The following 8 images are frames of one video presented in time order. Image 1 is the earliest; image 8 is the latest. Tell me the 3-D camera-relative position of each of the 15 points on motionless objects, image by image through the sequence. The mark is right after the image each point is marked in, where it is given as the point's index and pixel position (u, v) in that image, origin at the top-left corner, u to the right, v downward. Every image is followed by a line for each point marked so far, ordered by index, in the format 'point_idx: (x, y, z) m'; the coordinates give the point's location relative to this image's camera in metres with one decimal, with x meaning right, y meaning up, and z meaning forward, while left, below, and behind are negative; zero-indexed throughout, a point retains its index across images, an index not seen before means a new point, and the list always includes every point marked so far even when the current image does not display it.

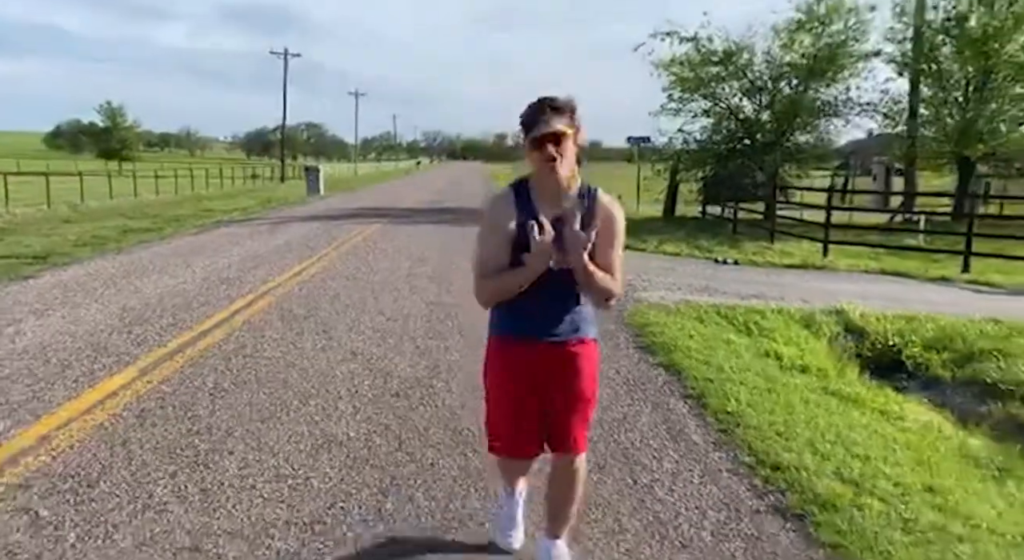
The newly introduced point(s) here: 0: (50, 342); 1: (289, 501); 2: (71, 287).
0: (-4.2, -0.6, +6.4) m
1: (-1.1, -1.1, +3.5) m
2: (-6.0, -0.1, +9.5) m
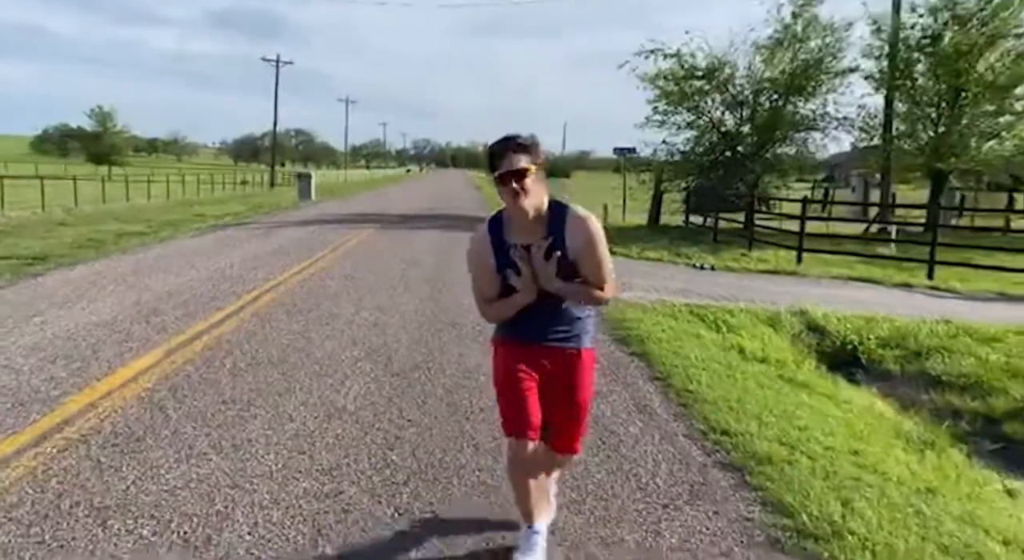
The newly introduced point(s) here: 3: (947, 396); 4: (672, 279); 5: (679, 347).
0: (-4.4, -0.5, +7.0) m
1: (-1.2, -1.0, +4.1) m
2: (-6.2, 0.0, +10.0) m
3: (+4.5, -1.2, +7.2) m
4: (+2.9, 0.0, +12.4) m
5: (+1.7, -0.7, +6.9) m
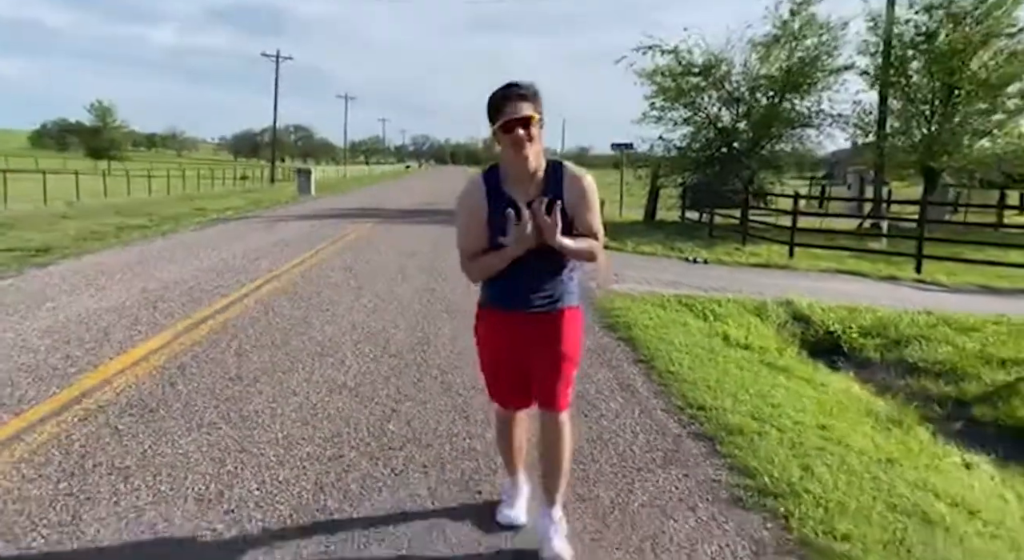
0: (-4.4, -0.4, +7.3) m
1: (-1.3, -0.9, +4.4) m
2: (-6.2, +0.1, +10.3) m
3: (+4.4, -1.1, +7.5) m
4: (+2.8, +0.2, +12.7) m
5: (+1.6, -0.6, +7.2) m
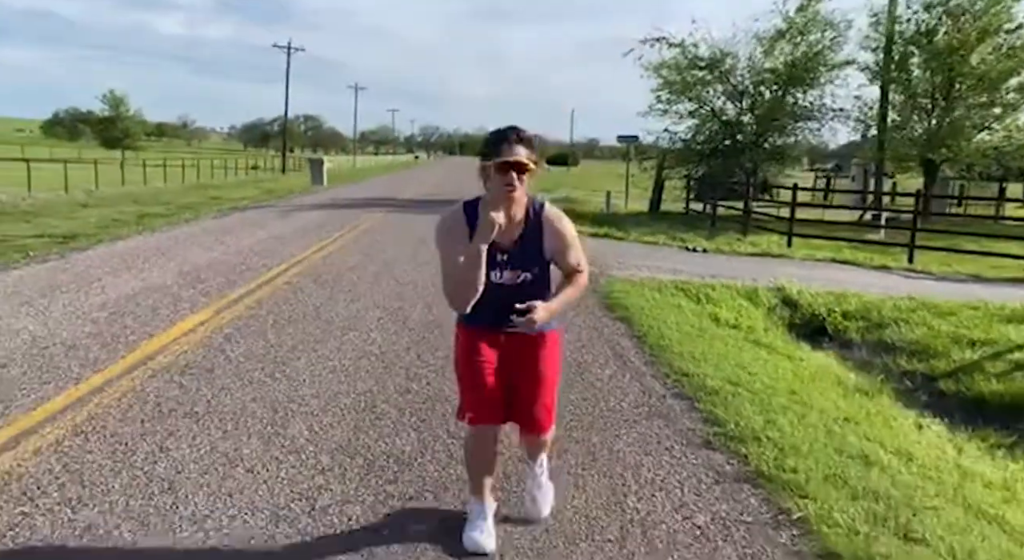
0: (-4.4, -0.1, +8.0) m
1: (-1.2, -0.8, +5.1) m
2: (-6.1, +0.4, +11.0) m
3: (+4.5, -0.9, +8.1) m
4: (+3.0, +0.4, +13.4) m
5: (+1.7, -0.4, +7.9) m
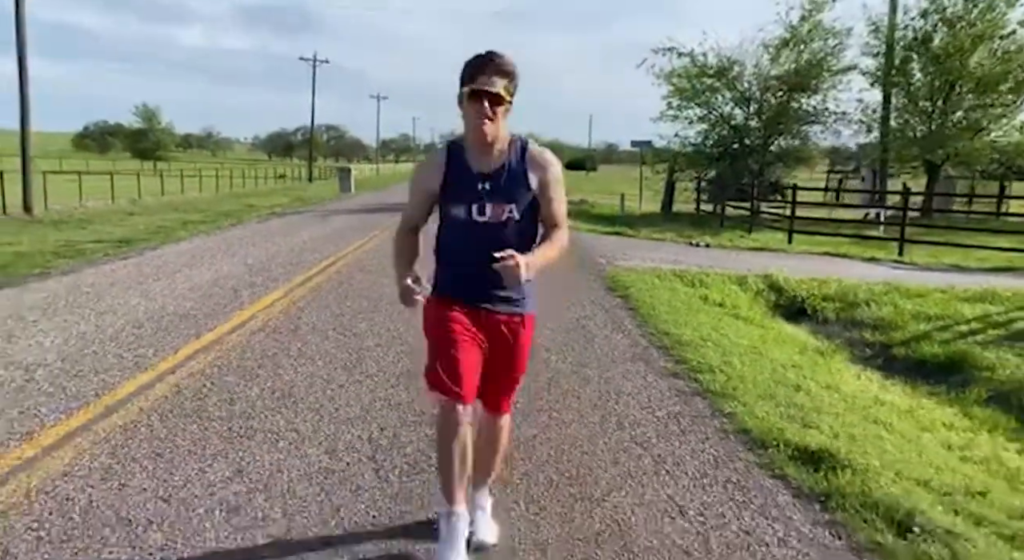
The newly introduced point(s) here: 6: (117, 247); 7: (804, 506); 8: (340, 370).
0: (-4.1, 0.0, +9.6) m
1: (-1.1, -0.6, +6.6) m
2: (-5.8, +0.5, +12.7) m
3: (+4.8, -0.7, +9.4) m
4: (+3.4, +0.6, +14.7) m
5: (+1.9, -0.2, +9.3) m
6: (-10.3, +0.9, +17.9) m
7: (+1.4, -1.1, +3.4) m
8: (-1.3, -0.7, +5.4) m
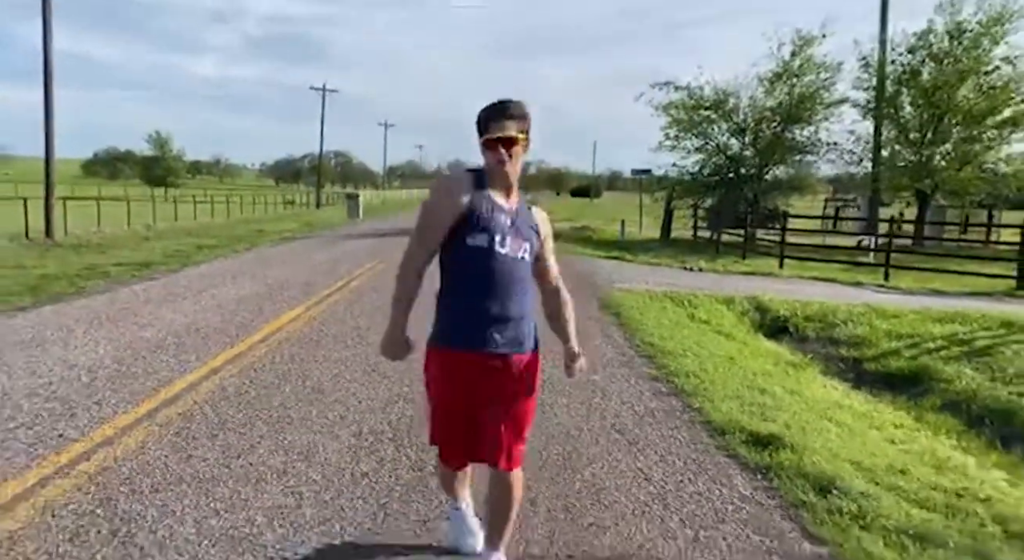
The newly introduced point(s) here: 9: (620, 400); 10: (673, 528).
0: (-4.1, -0.3, +10.4) m
1: (-1.1, -0.7, +7.3) m
2: (-5.8, +0.1, +13.5) m
3: (+4.8, -1.0, +10.1) m
4: (+3.4, +0.1, +15.5) m
5: (+1.9, -0.5, +10.0) m
6: (-10.2, +0.3, +18.8) m
7: (+1.4, -1.2, +4.1) m
8: (-1.4, -0.8, +6.2) m
9: (+0.9, -1.0, +5.6) m
10: (+0.8, -1.2, +3.4) m
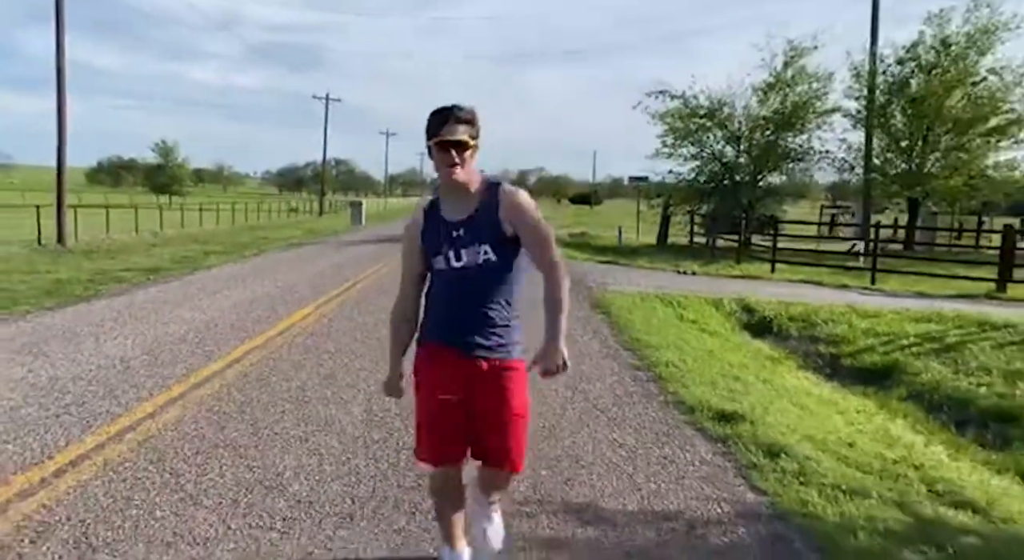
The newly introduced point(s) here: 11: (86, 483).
0: (-4.1, -0.3, +11.0) m
1: (-1.1, -0.7, +7.9) m
2: (-5.8, 0.0, +14.1) m
3: (+4.7, -1.0, +10.7) m
4: (+3.4, 0.0, +16.1) m
5: (+1.9, -0.5, +10.6) m
6: (-10.2, +0.2, +19.5) m
7: (+1.4, -1.1, +4.7) m
8: (-1.4, -0.8, +6.8) m
9: (+0.8, -0.9, +6.2) m
10: (+0.7, -1.2, +4.0) m
11: (-2.3, -1.1, +3.8) m
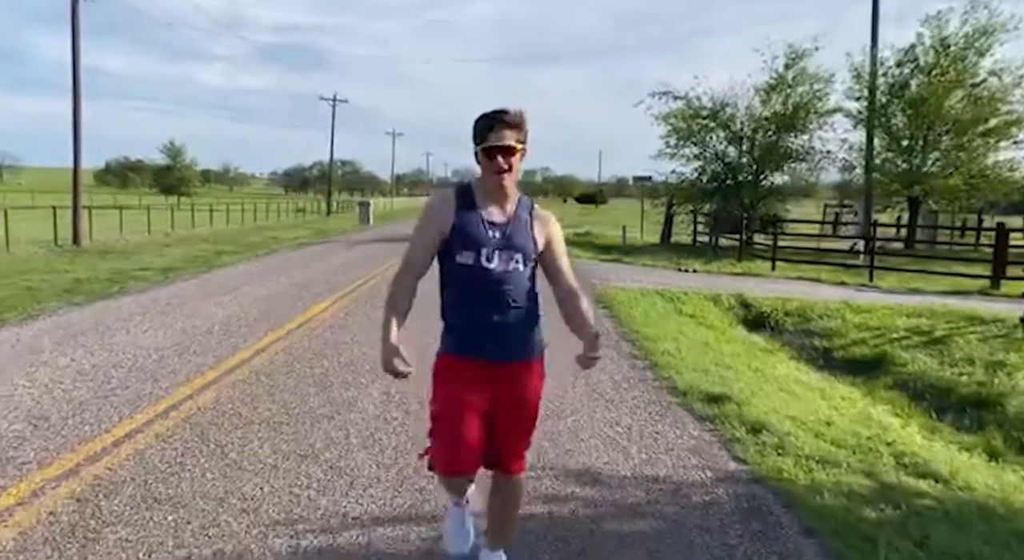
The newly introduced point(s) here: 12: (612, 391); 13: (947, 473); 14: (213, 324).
0: (-4.0, -0.2, +11.5) m
1: (-1.0, -0.7, +8.4) m
2: (-5.7, +0.1, +14.7) m
3: (+4.8, -0.9, +11.2) m
4: (+3.5, +0.1, +16.6) m
5: (+2.0, -0.4, +11.1) m
6: (-10.0, +0.2, +20.0) m
7: (+1.4, -1.1, +5.2) m
8: (-1.3, -0.8, +7.3) m
9: (+0.9, -0.9, +6.7) m
10: (+0.8, -1.1, +4.5) m
11: (-2.3, -1.1, +4.3) m
12: (+0.9, -1.0, +6.0) m
13: (+3.1, -1.4, +4.9) m
14: (-3.8, -0.6, +8.8) m
